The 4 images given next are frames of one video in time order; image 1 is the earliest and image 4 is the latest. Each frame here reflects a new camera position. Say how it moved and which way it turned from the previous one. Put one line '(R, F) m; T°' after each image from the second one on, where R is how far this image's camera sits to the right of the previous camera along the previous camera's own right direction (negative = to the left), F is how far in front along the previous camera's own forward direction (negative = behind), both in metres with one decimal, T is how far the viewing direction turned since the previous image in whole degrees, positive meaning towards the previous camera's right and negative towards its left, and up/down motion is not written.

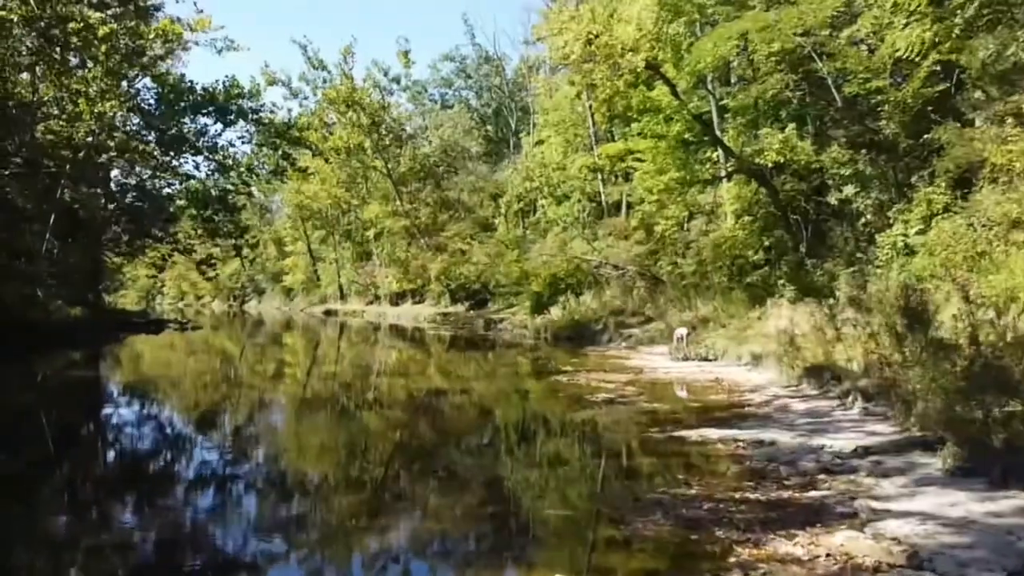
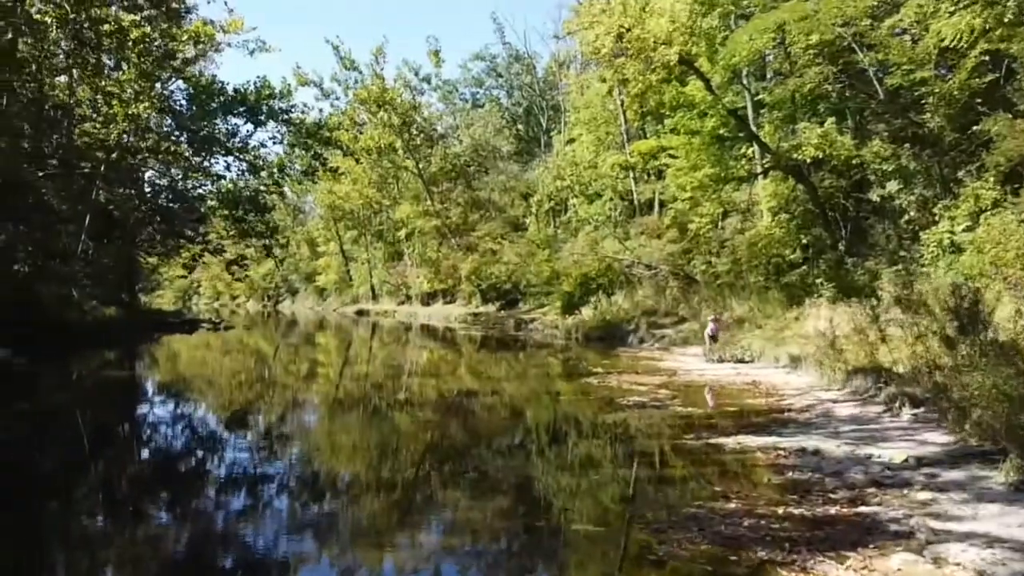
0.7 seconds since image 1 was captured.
(0.0, +0.3) m; -2°
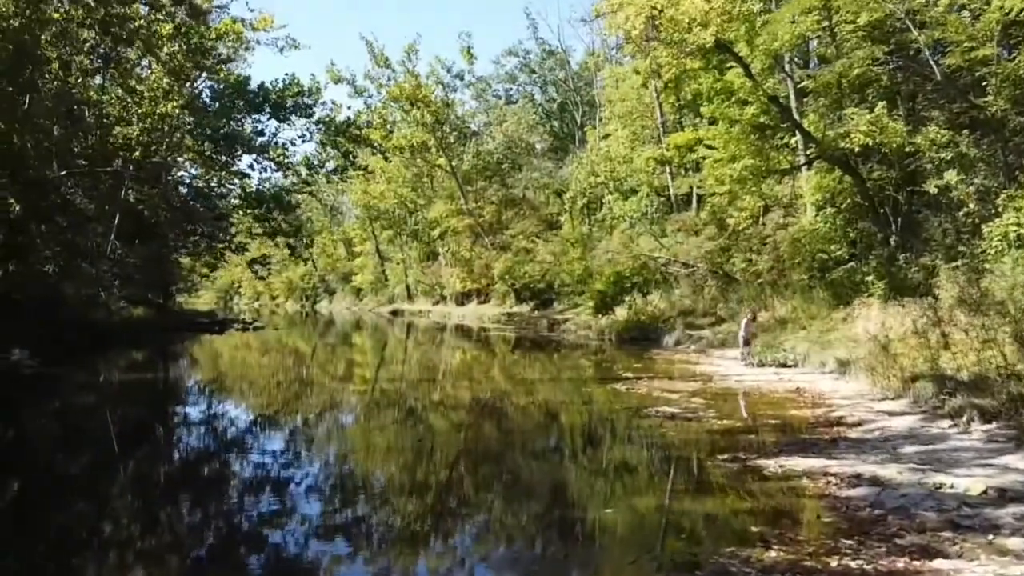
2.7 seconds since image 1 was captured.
(+0.2, +0.8) m; -3°
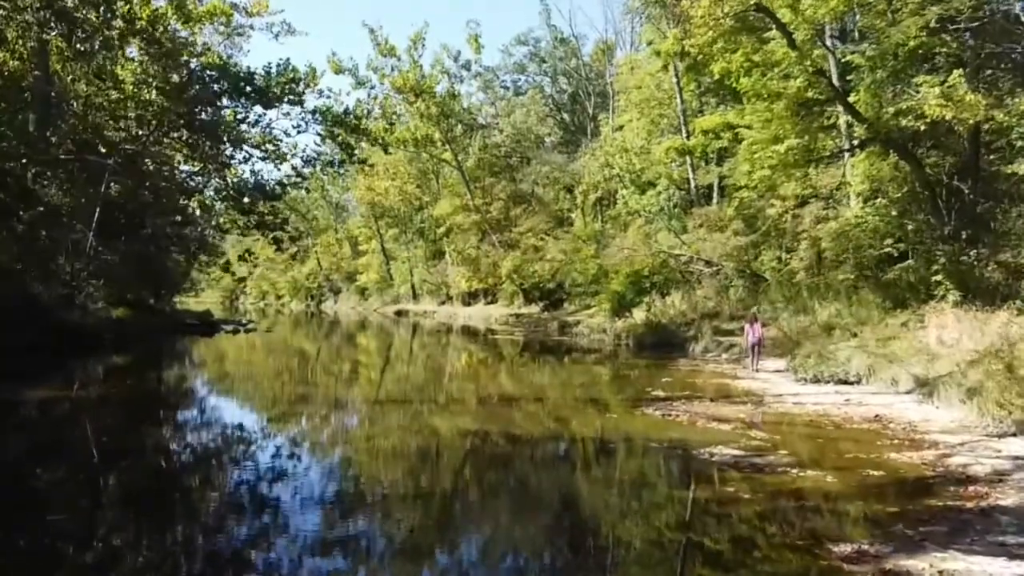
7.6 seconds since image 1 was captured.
(0.0, +1.9) m; -1°
